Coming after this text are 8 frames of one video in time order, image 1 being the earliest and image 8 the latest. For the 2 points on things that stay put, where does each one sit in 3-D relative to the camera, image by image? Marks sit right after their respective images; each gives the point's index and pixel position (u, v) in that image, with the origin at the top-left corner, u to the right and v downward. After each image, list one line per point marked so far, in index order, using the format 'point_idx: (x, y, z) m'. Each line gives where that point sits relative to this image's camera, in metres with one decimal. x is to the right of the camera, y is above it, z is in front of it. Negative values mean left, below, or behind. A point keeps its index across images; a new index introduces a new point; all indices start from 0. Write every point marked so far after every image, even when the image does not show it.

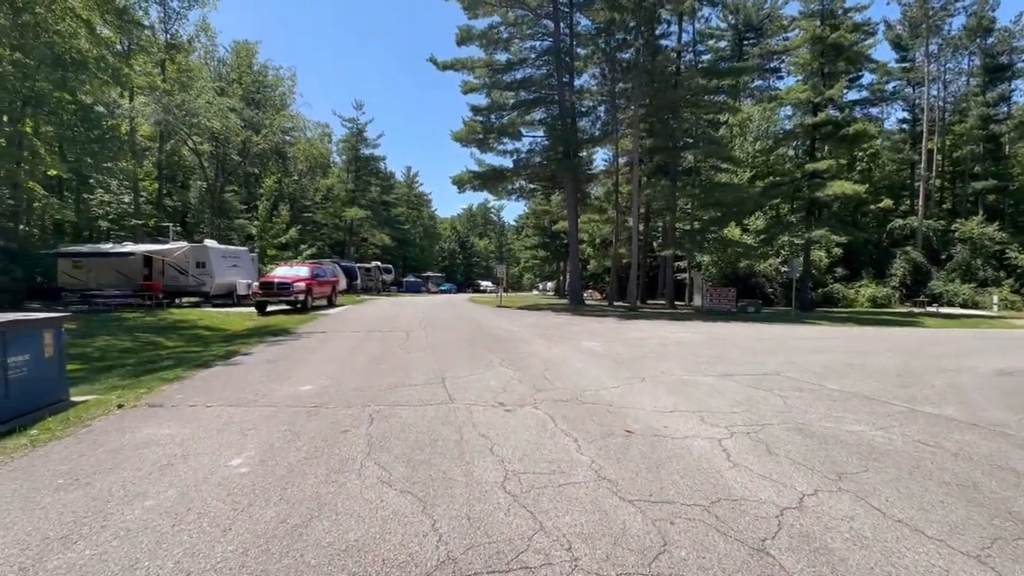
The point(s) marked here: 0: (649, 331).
0: (+4.3, -1.4, +15.1) m
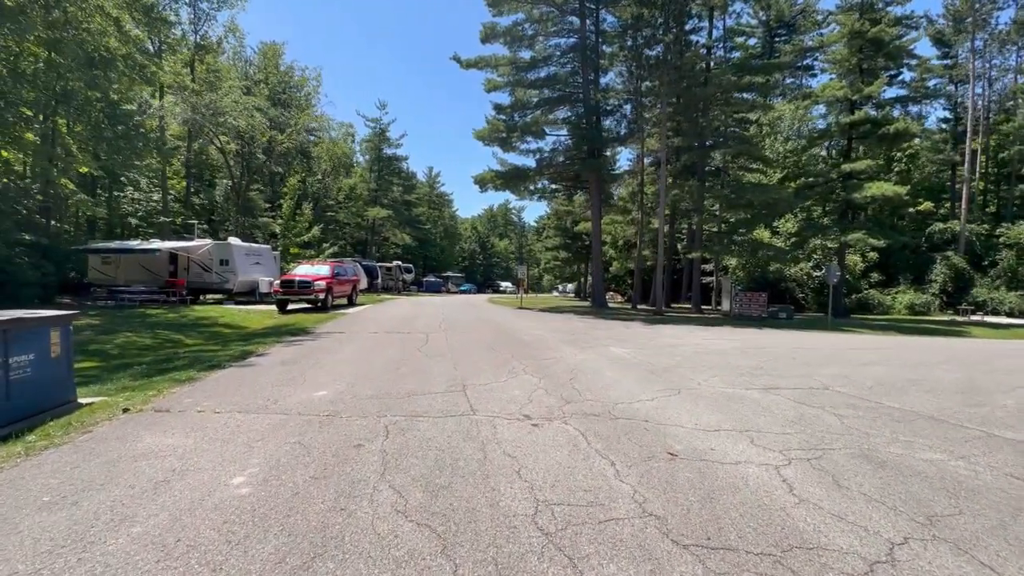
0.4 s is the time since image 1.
0: (+5.0, -1.5, +14.4) m
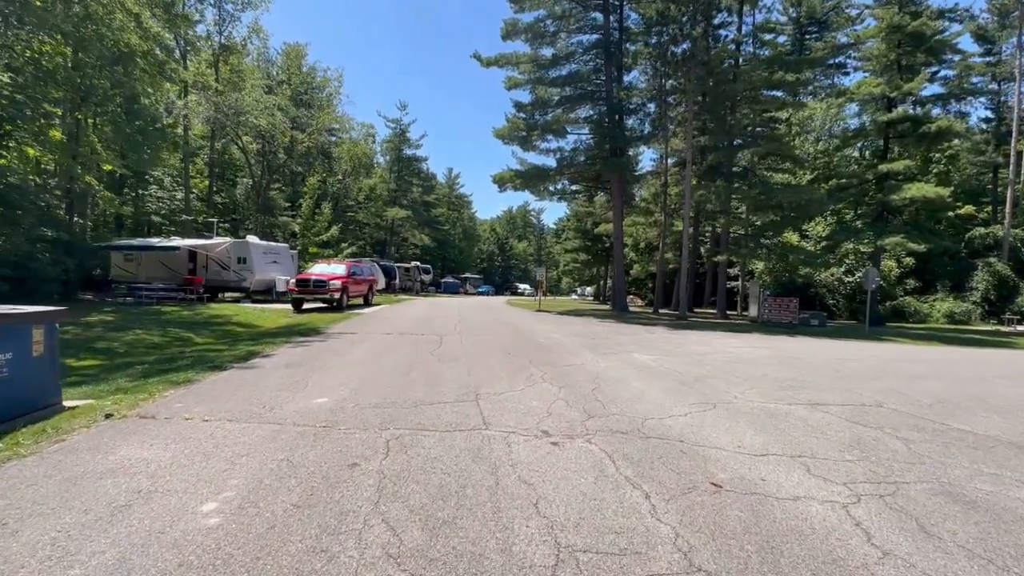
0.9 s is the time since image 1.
0: (+5.5, -1.6, +13.6) m
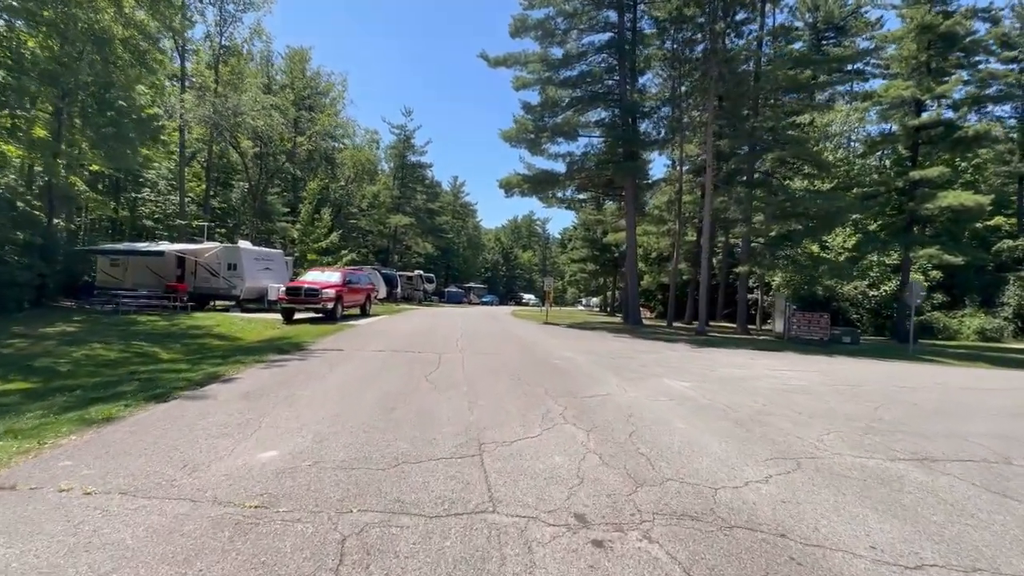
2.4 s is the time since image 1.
0: (+5.7, -2.0, +11.9) m
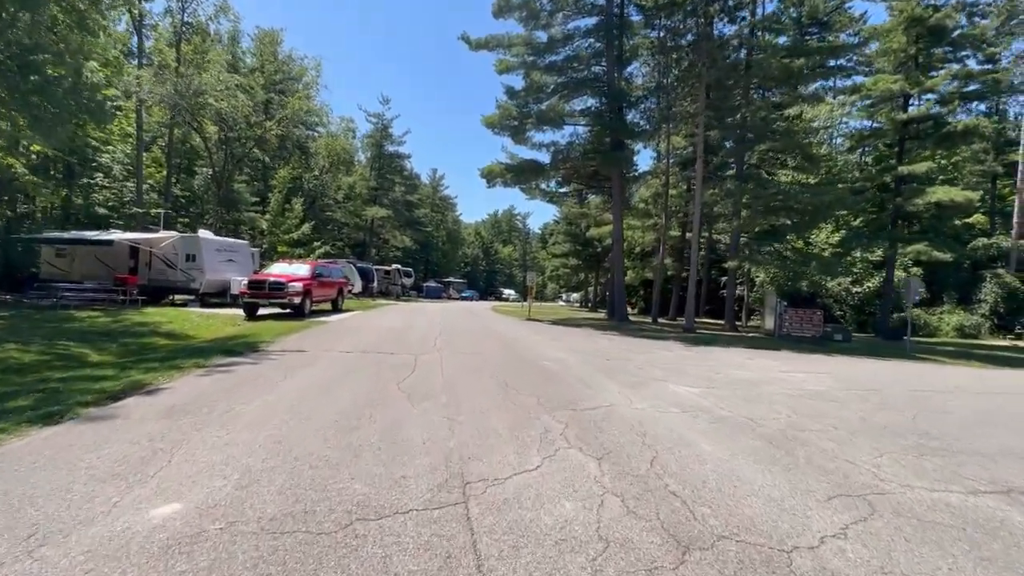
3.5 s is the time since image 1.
0: (+5.3, -1.8, +11.0) m
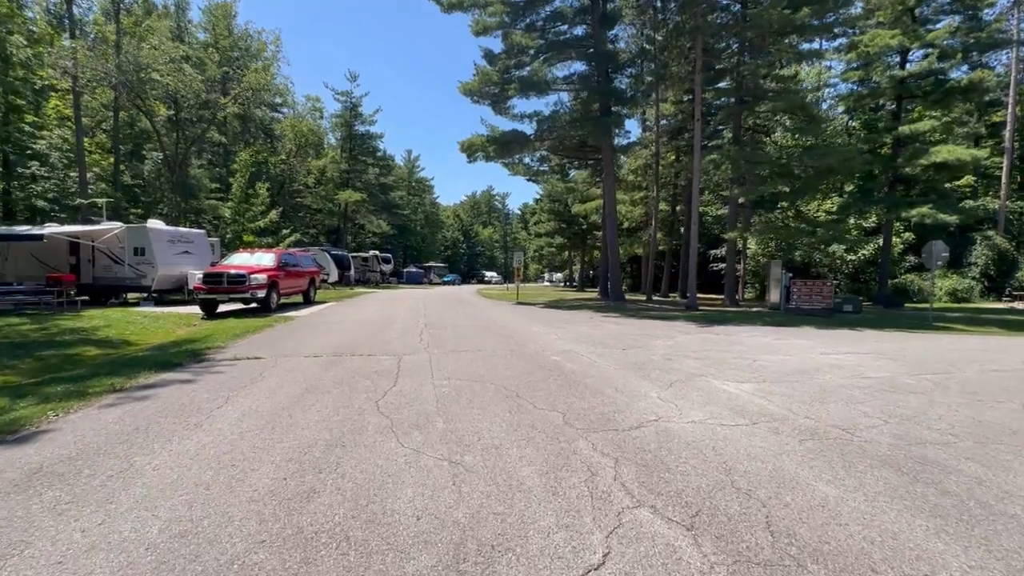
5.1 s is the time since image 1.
0: (+5.3, -1.3, +9.6) m
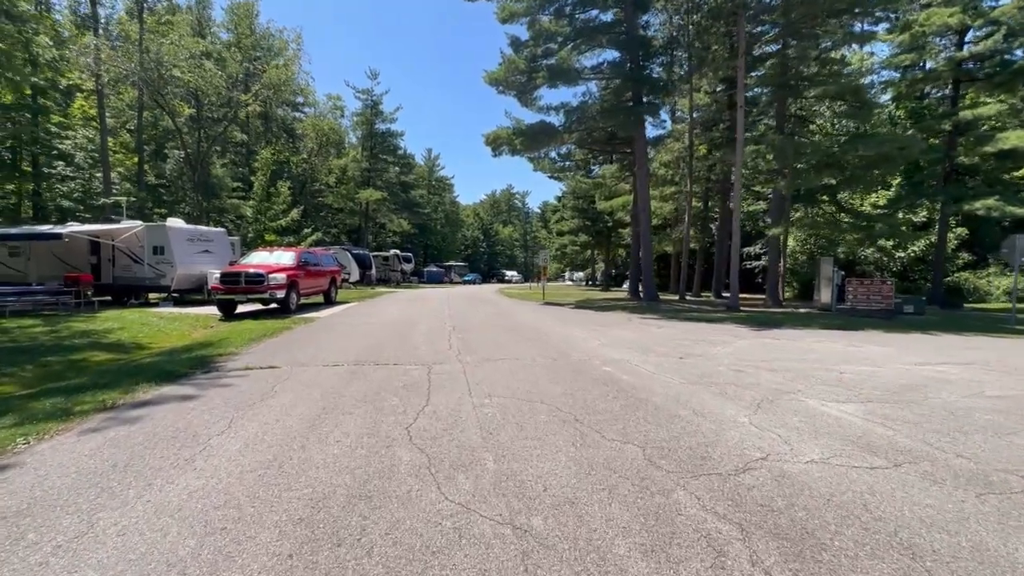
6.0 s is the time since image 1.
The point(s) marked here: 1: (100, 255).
0: (+6.1, -1.3, +8.3) m
1: (-16.6, +1.3, +19.2) m
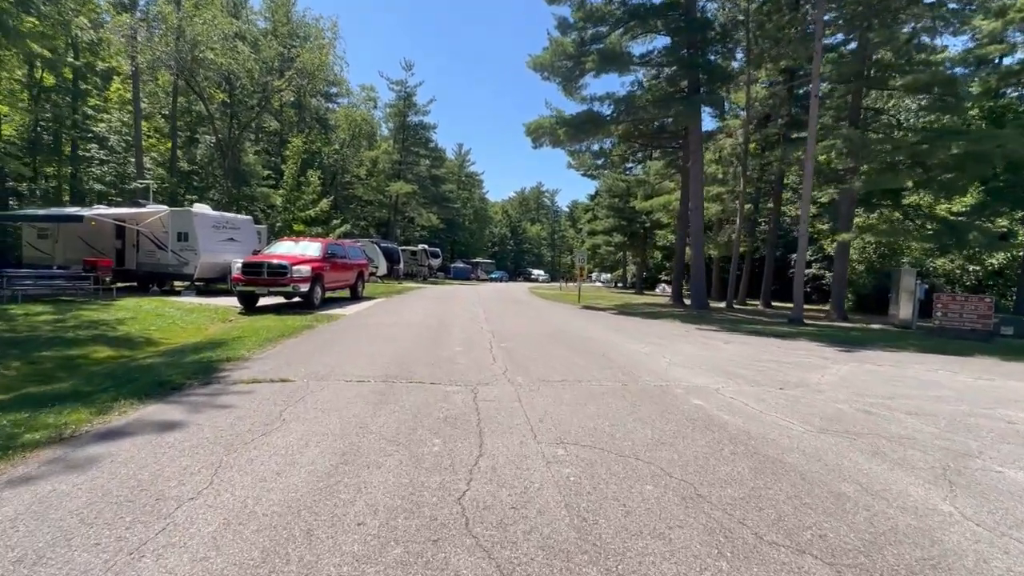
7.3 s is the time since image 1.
0: (+6.9, -1.6, +6.5) m
1: (-15.1, +1.9, +18.5) m
